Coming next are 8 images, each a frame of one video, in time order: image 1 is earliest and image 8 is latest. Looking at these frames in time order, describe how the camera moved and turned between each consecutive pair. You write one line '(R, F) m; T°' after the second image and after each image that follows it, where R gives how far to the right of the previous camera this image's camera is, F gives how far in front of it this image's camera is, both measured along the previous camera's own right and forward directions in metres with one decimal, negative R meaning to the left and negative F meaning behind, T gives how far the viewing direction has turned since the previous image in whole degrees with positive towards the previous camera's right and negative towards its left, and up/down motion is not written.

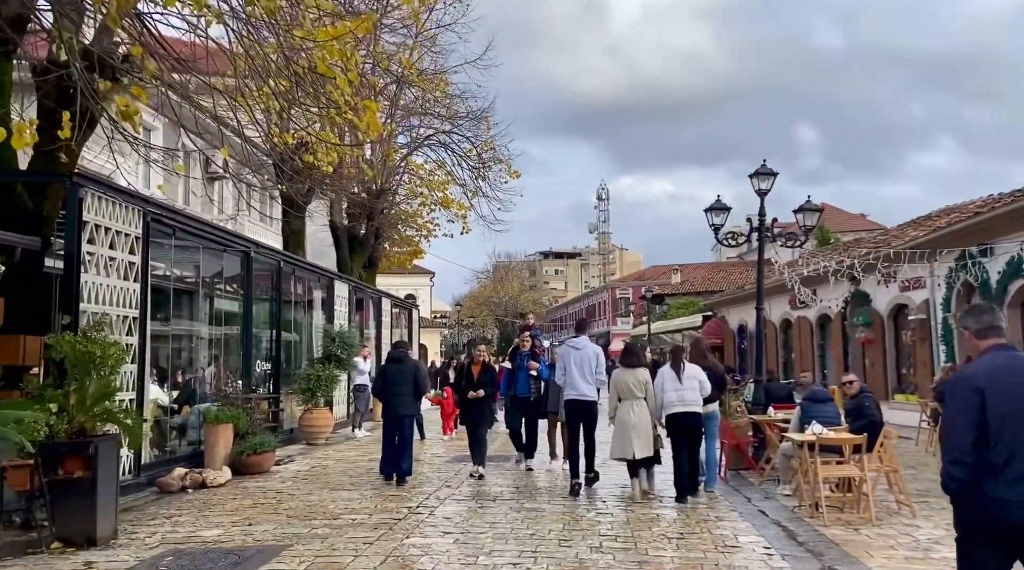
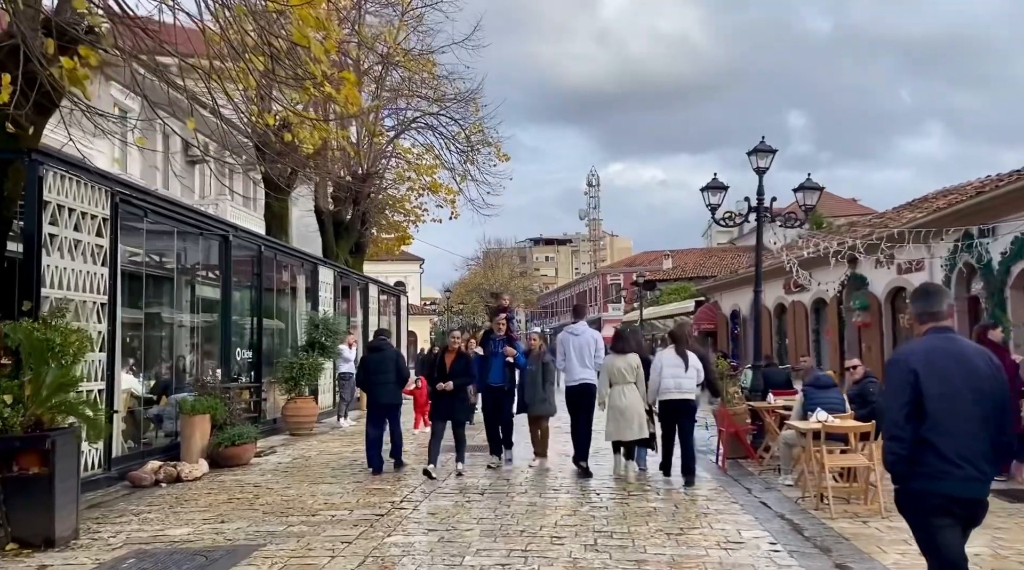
(0.0, +0.5) m; +1°
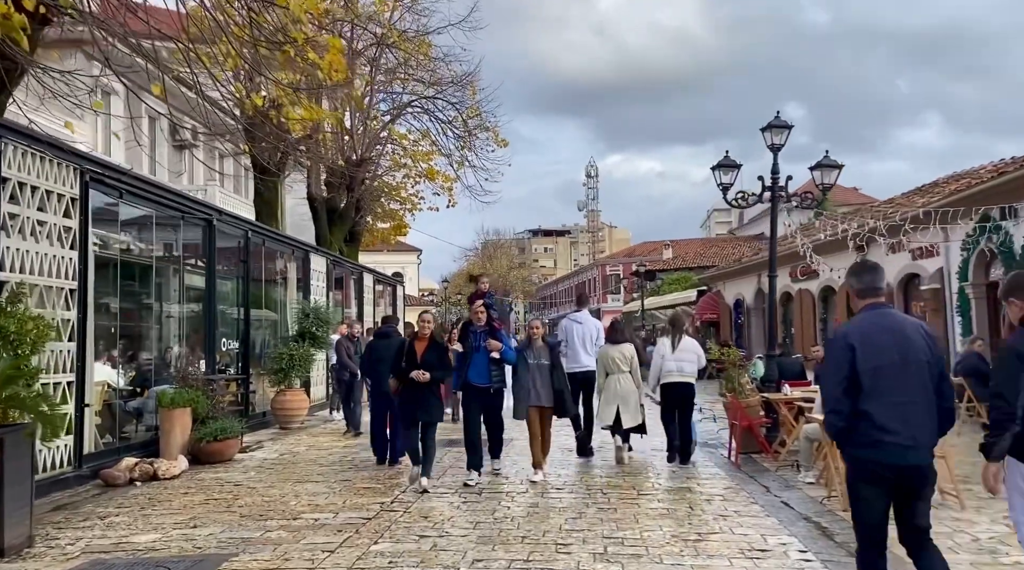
(0.0, +0.7) m; 0°
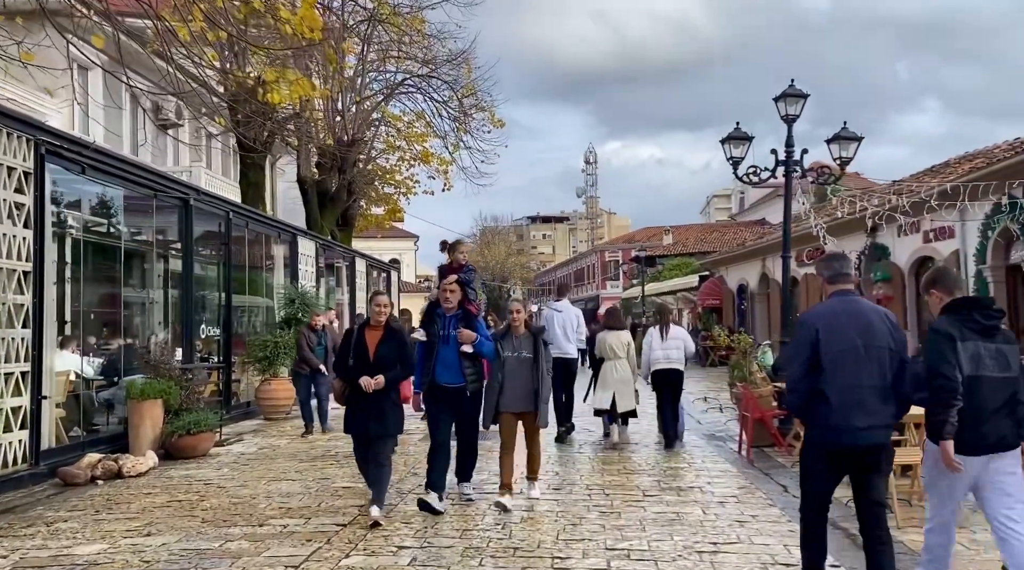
(0.0, +0.8) m; 0°
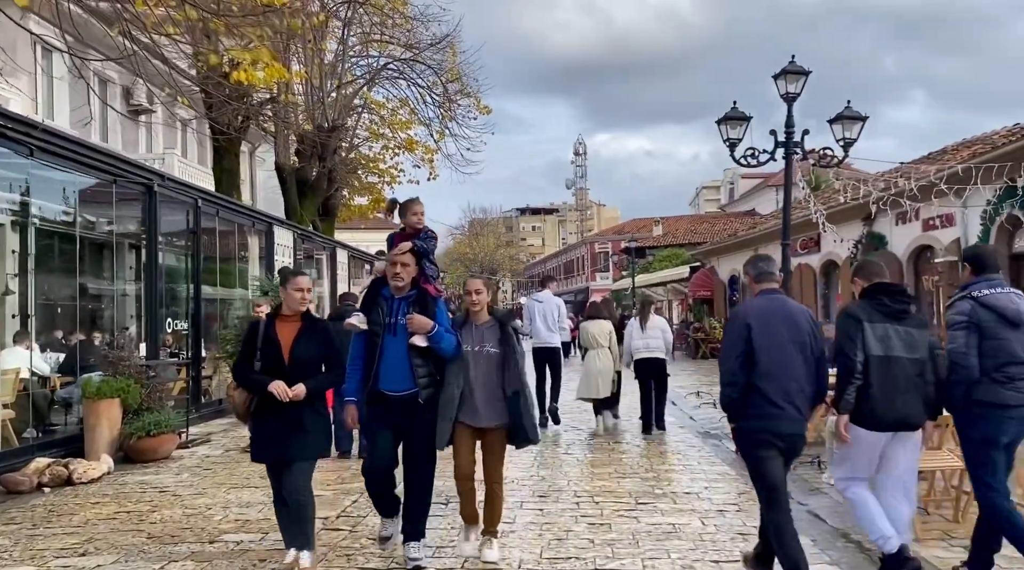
(+0.1, +0.6) m; +1°
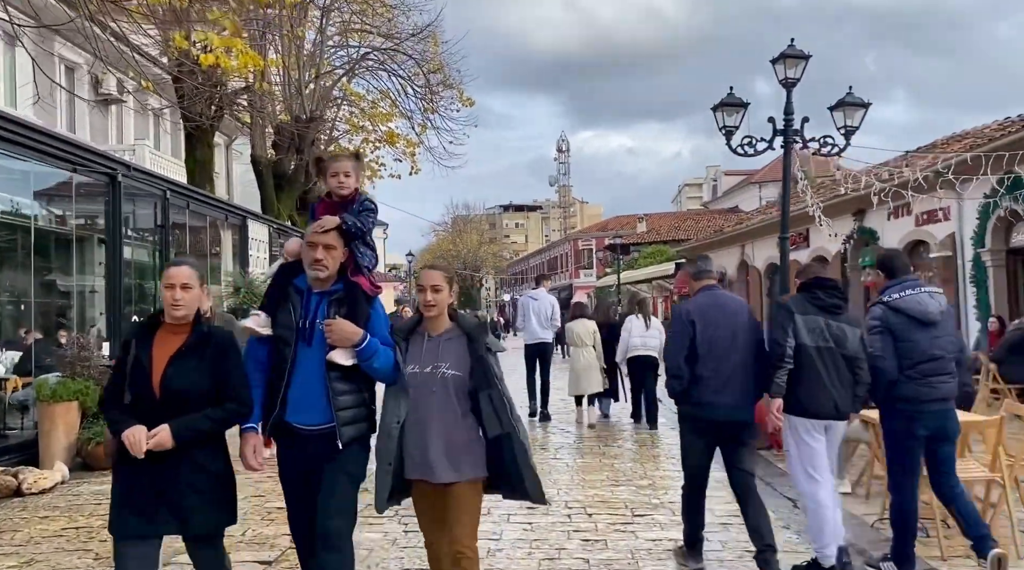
(0.0, +0.5) m; +1°
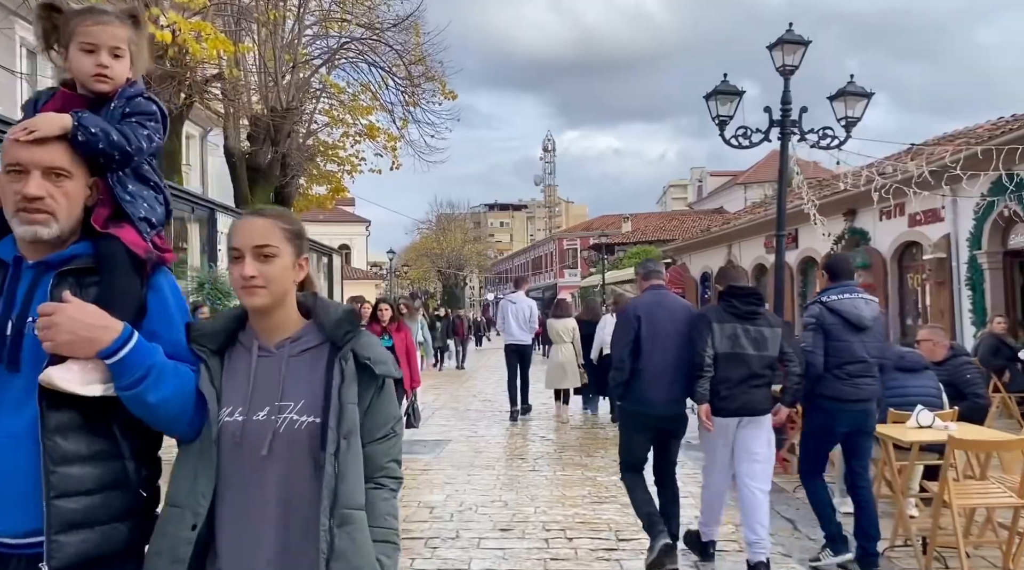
(+0.1, +0.6) m; +1°
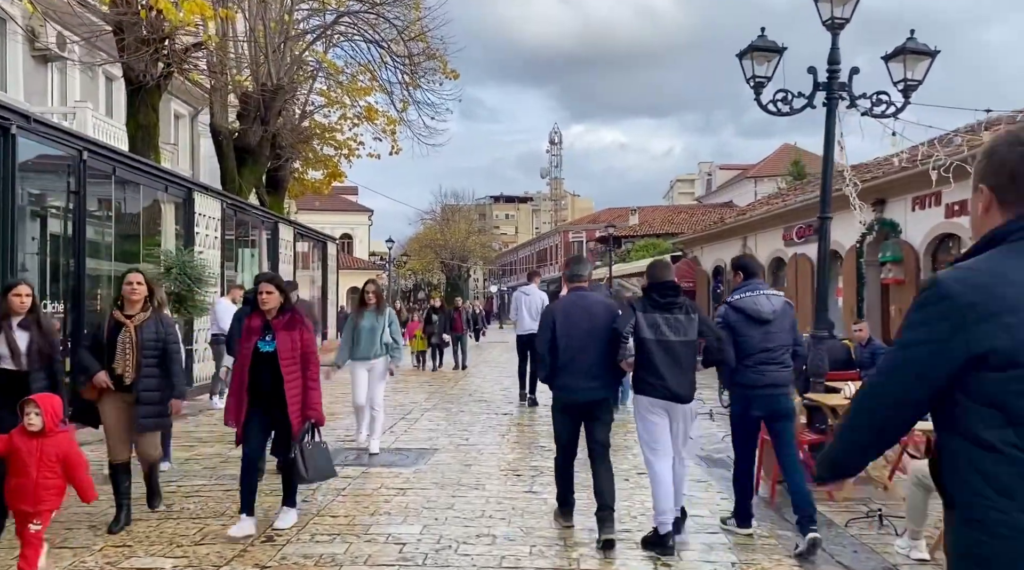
(+0.1, +1.2) m; 0°
